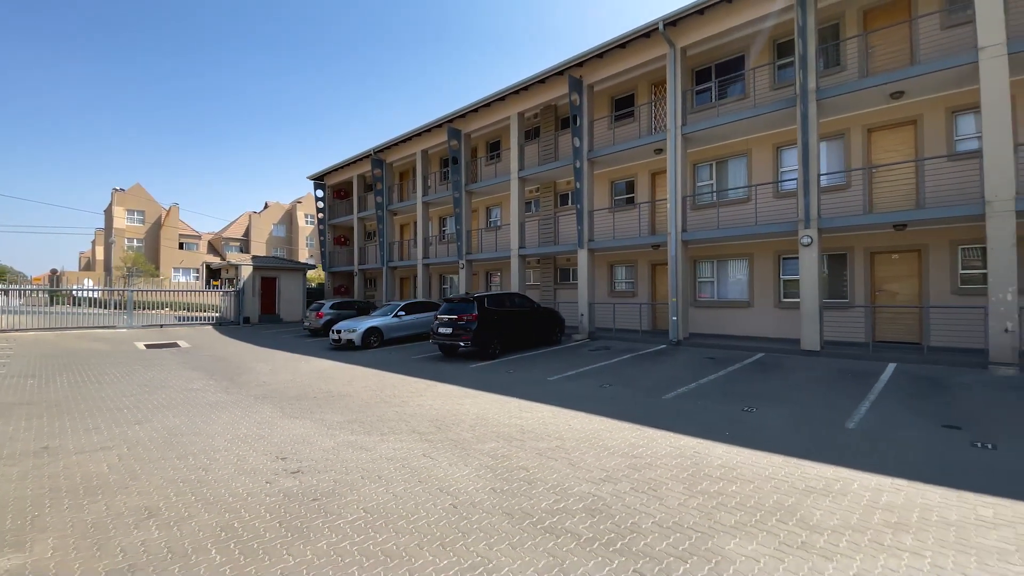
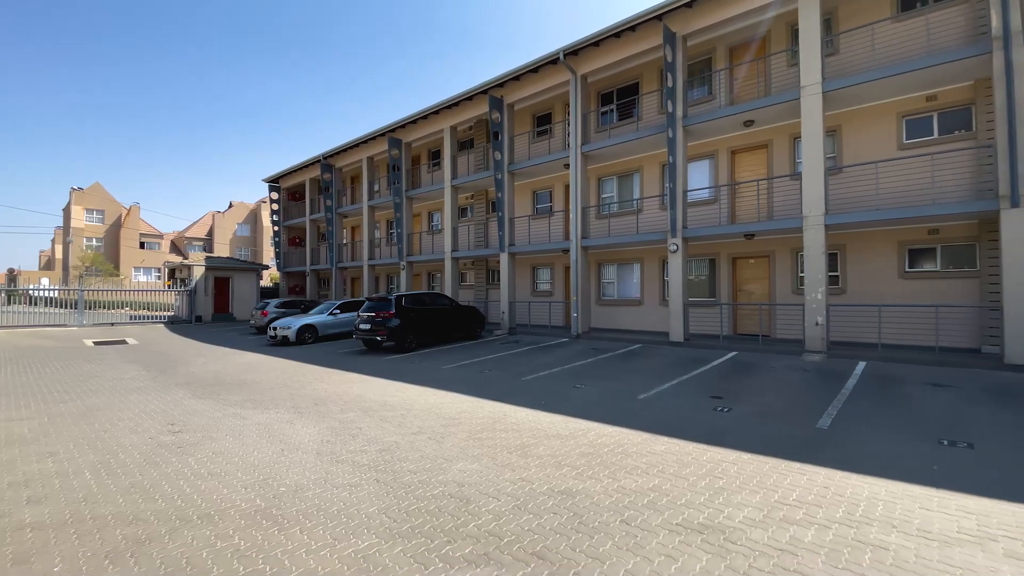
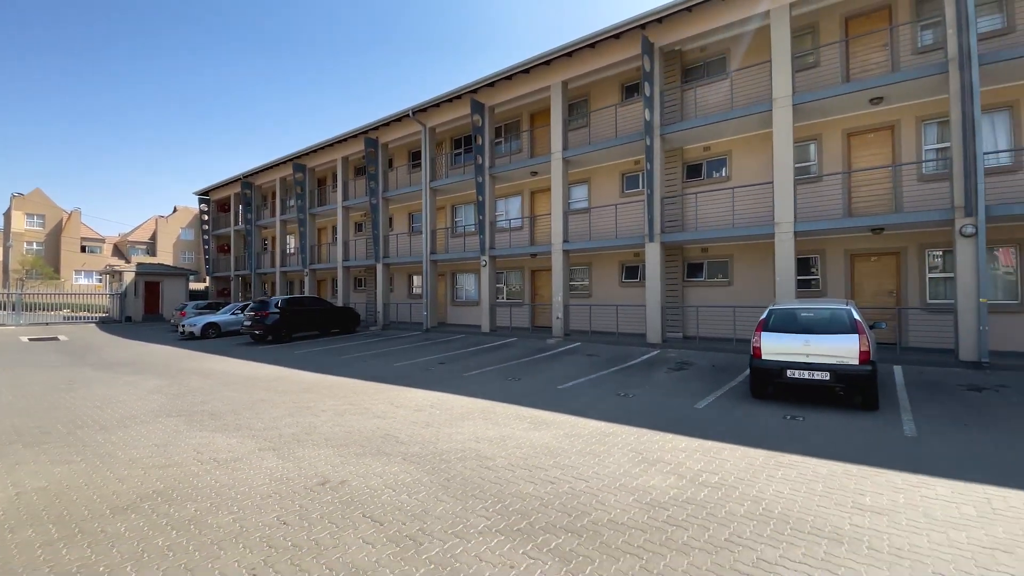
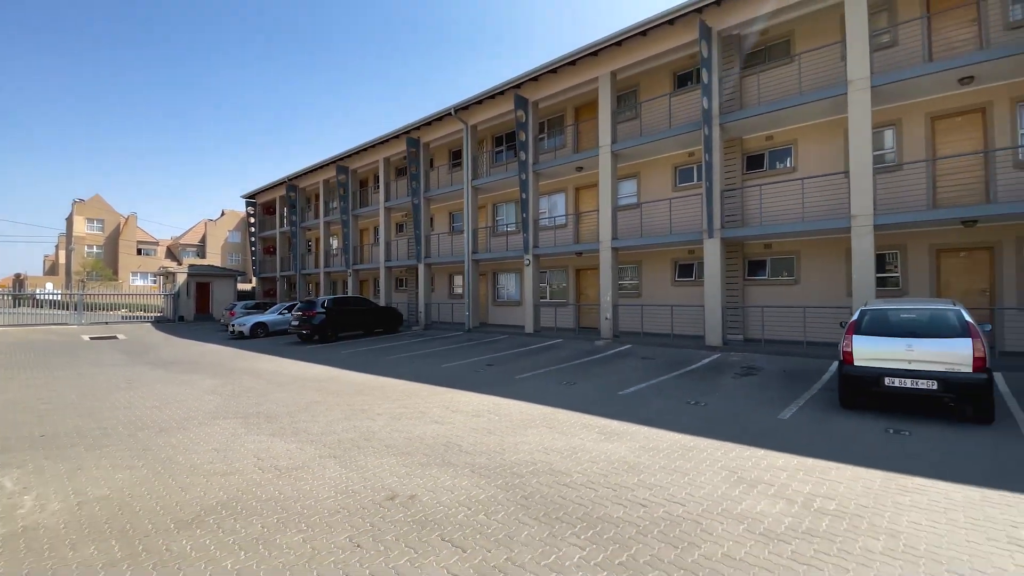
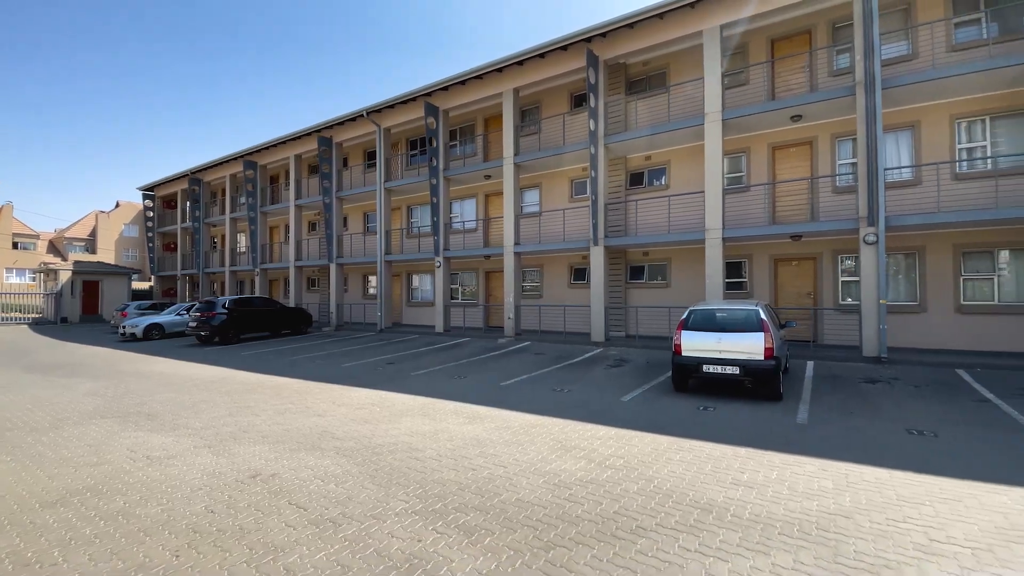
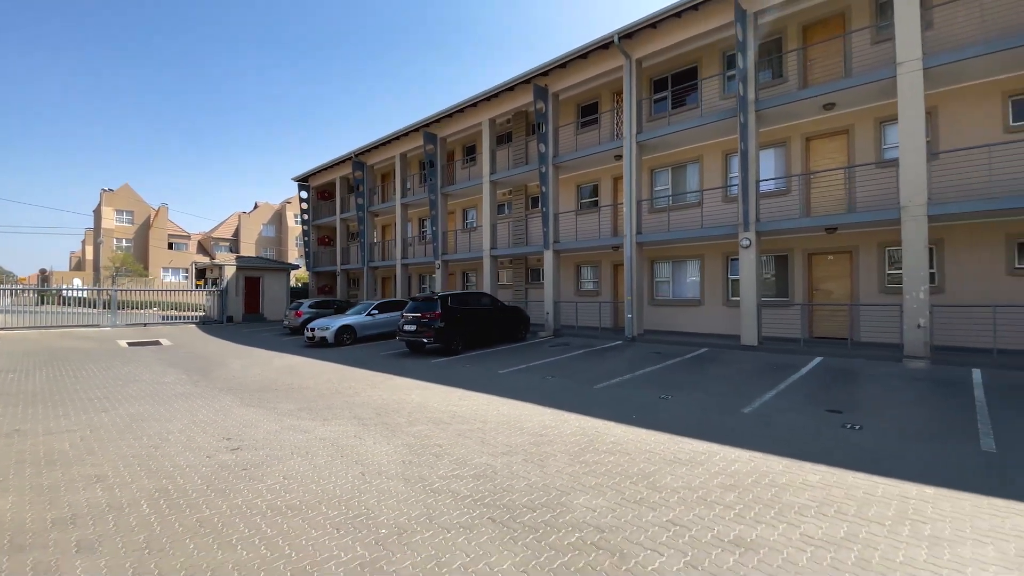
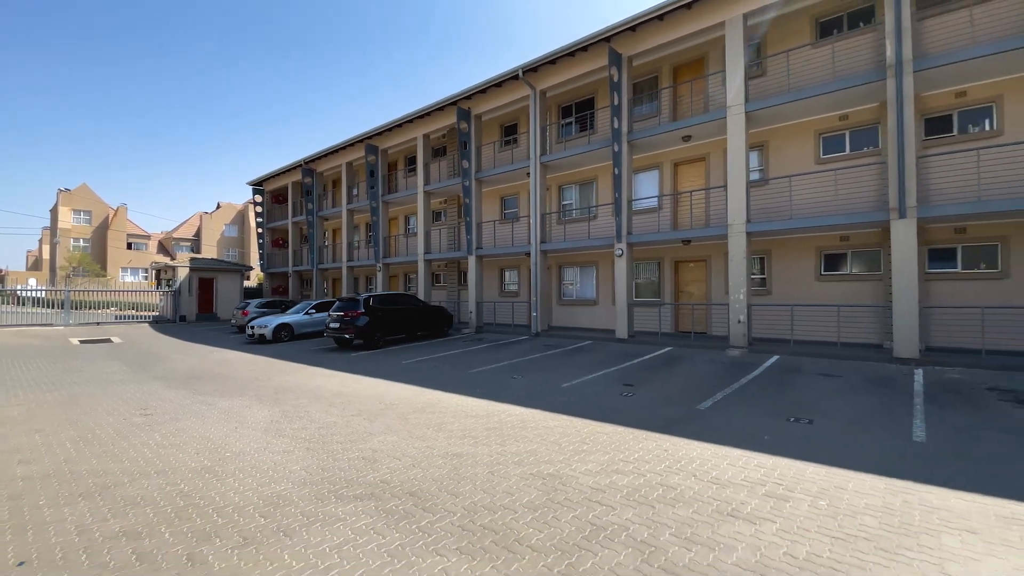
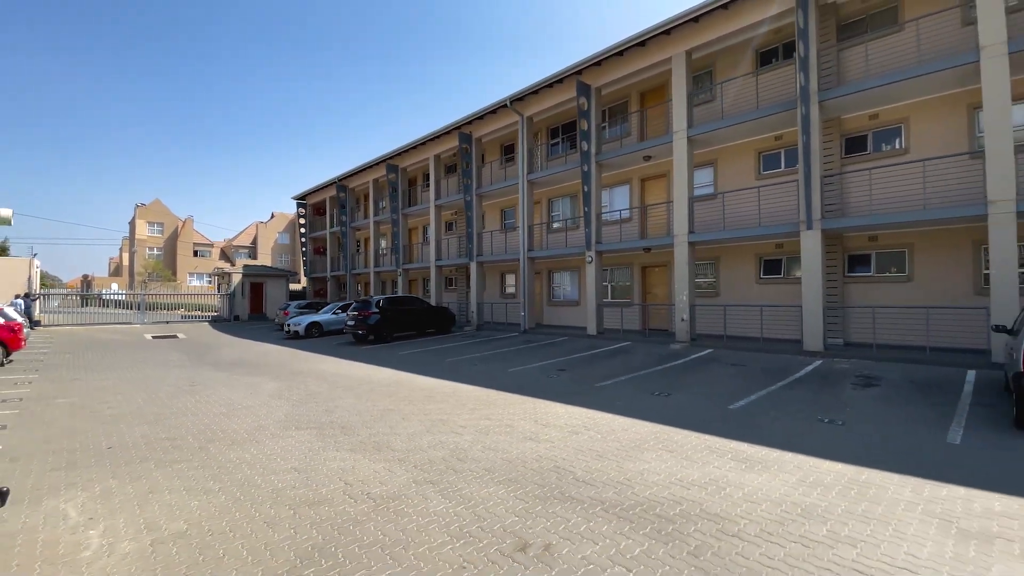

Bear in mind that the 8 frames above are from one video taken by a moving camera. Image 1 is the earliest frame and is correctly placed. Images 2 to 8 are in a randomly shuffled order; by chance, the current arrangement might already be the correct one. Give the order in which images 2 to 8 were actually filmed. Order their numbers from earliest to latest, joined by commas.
6, 2, 7, 8, 4, 3, 5
